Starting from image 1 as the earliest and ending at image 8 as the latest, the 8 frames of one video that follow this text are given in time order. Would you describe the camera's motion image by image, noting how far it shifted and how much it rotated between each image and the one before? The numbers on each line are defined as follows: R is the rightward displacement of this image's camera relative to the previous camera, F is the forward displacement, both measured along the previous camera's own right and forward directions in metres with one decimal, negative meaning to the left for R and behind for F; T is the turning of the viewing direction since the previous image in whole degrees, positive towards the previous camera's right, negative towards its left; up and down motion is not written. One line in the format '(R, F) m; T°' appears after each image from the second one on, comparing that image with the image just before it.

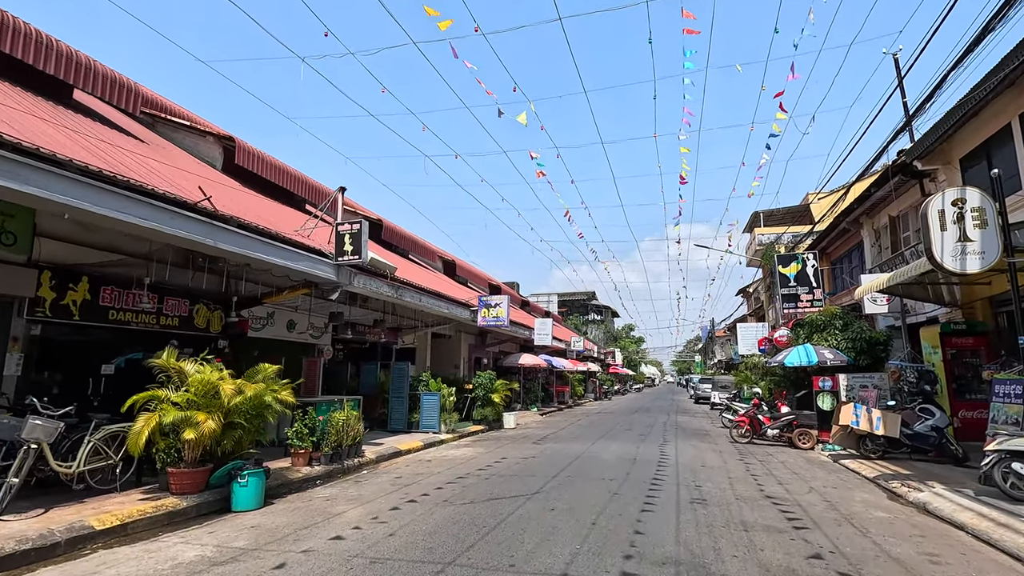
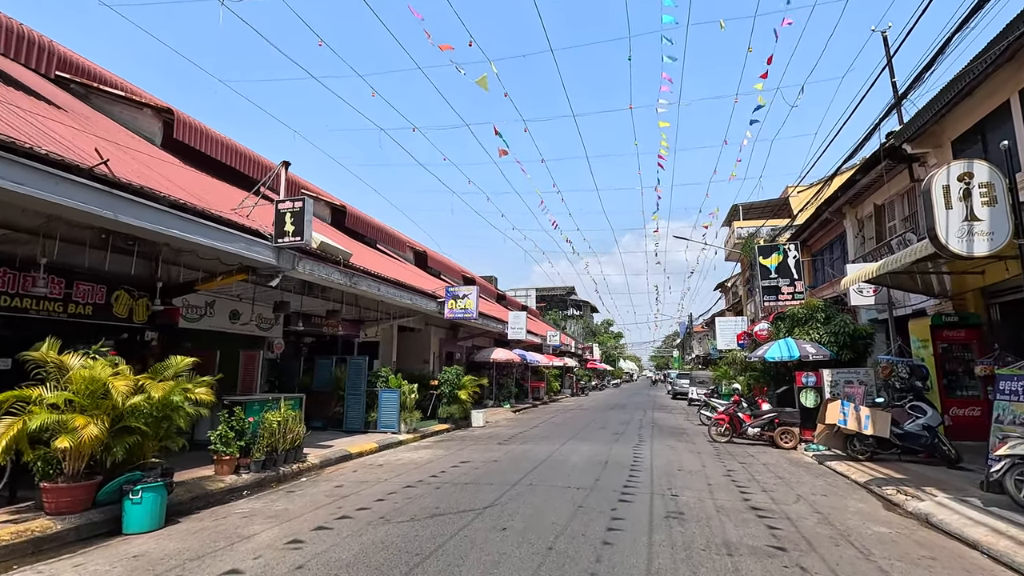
(+0.3, +1.0) m; +2°
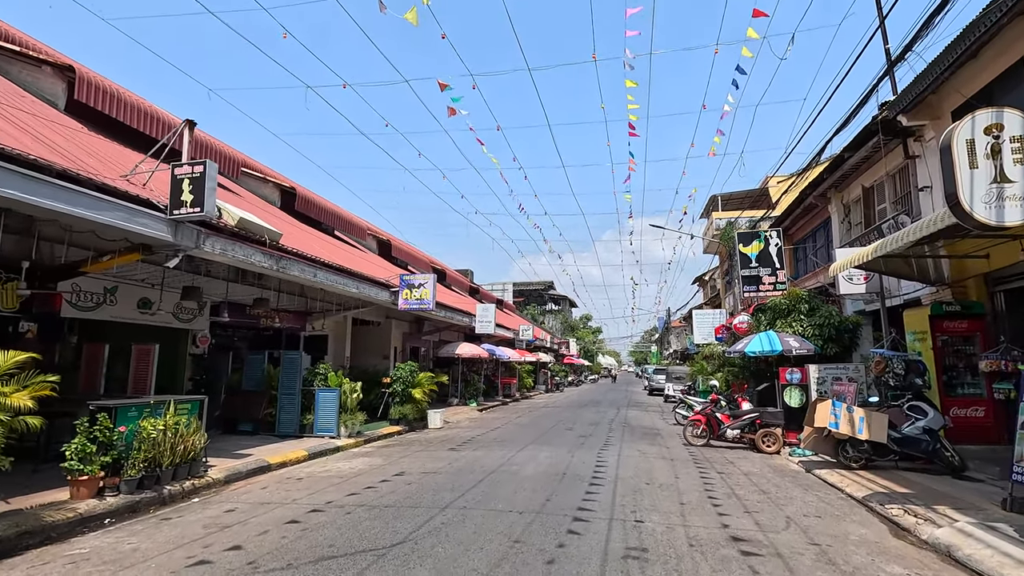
(+0.6, +1.3) m; +2°
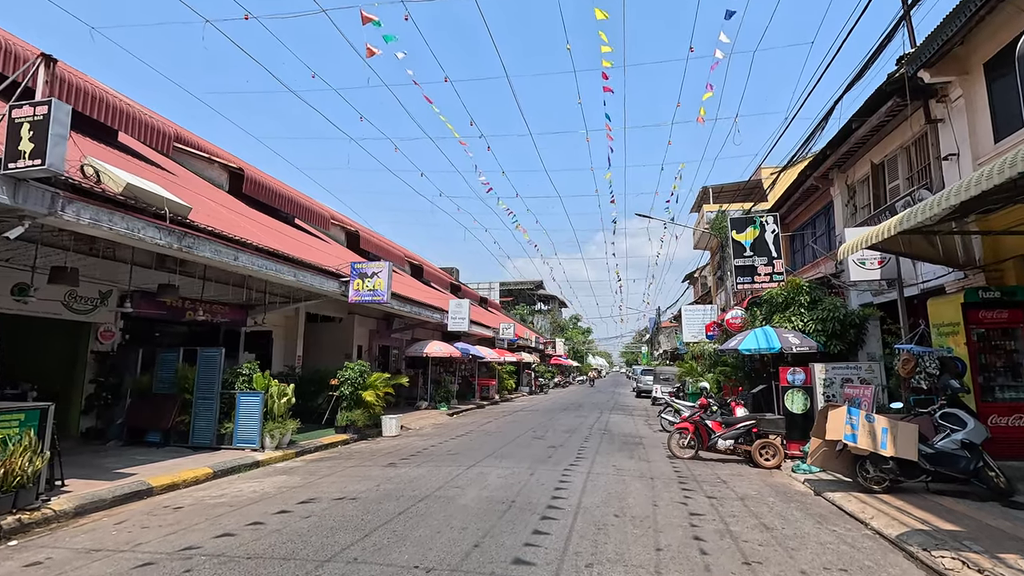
(+0.6, +1.6) m; +1°
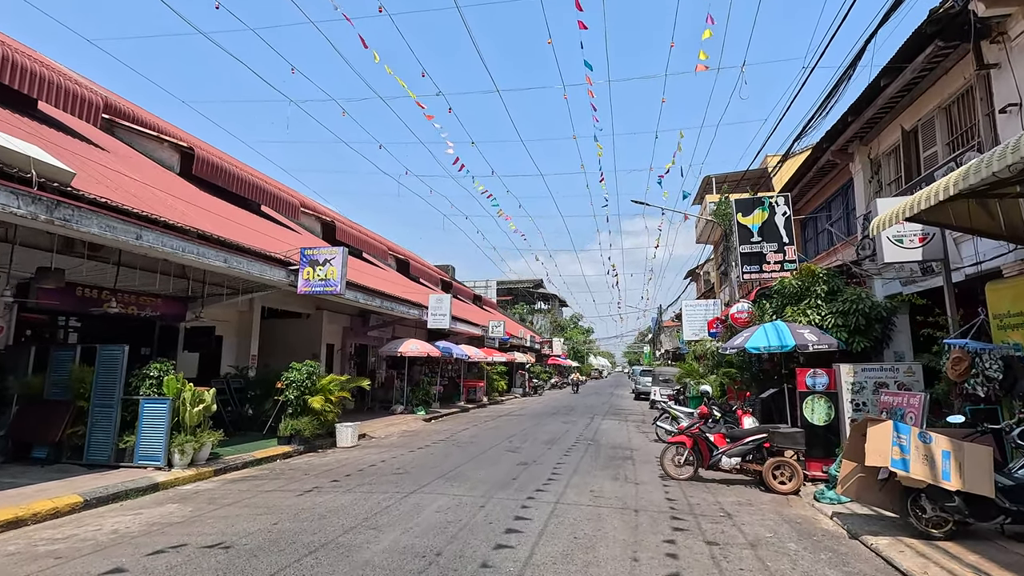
(+0.6, +1.7) m; 0°
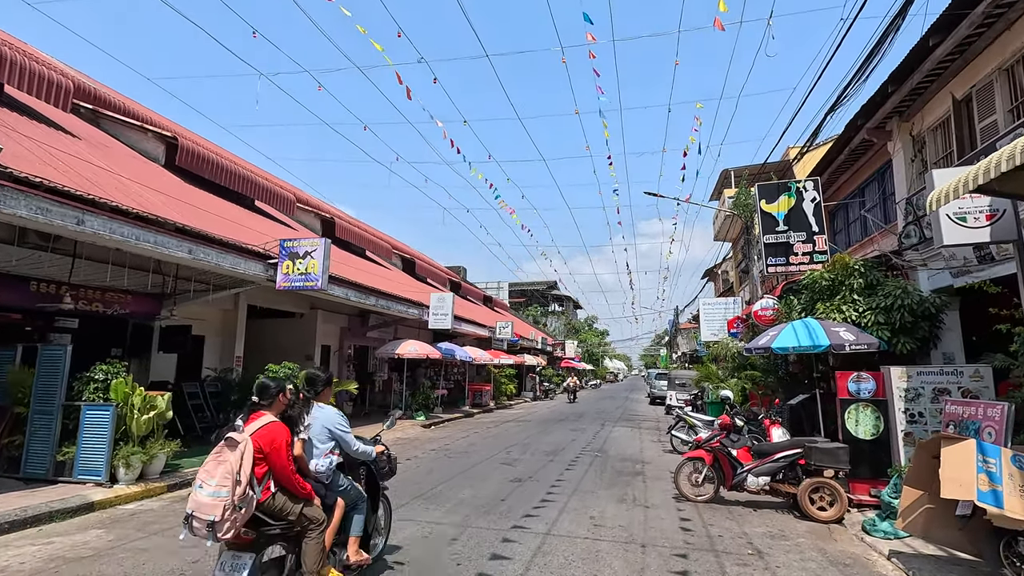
(+0.3, +1.1) m; -2°
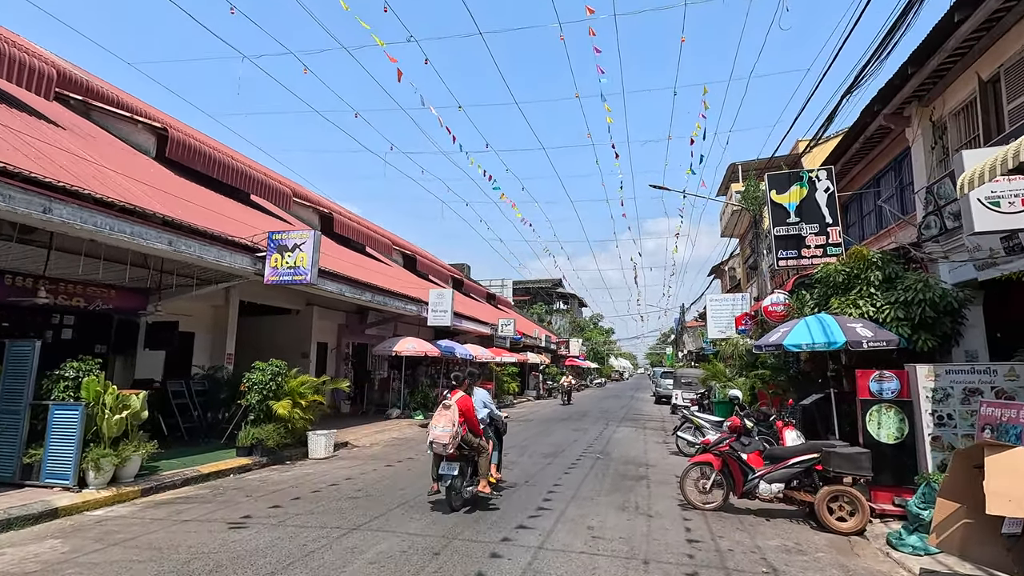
(+0.1, +0.5) m; -1°
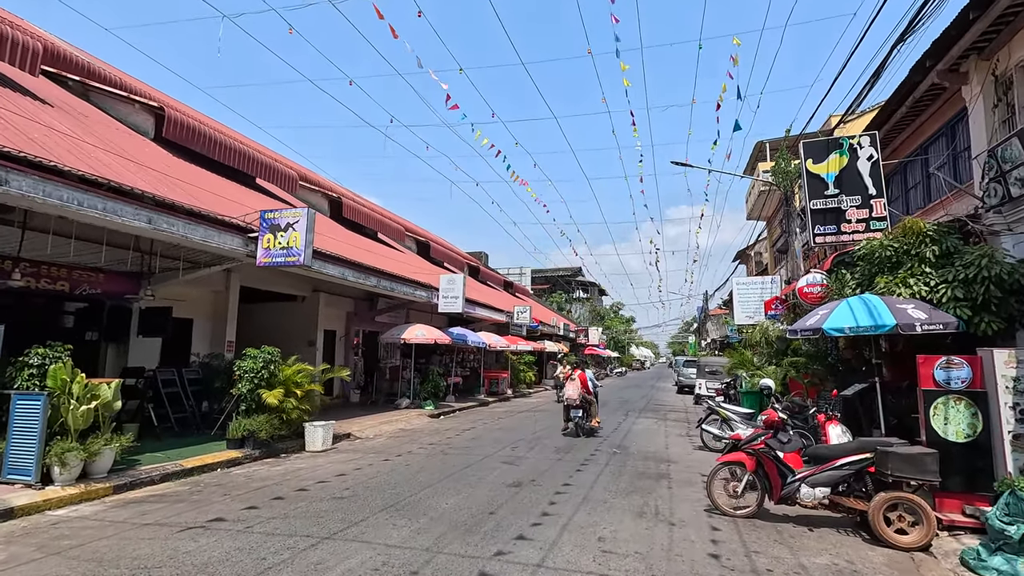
(+0.2, +0.8) m; -2°
